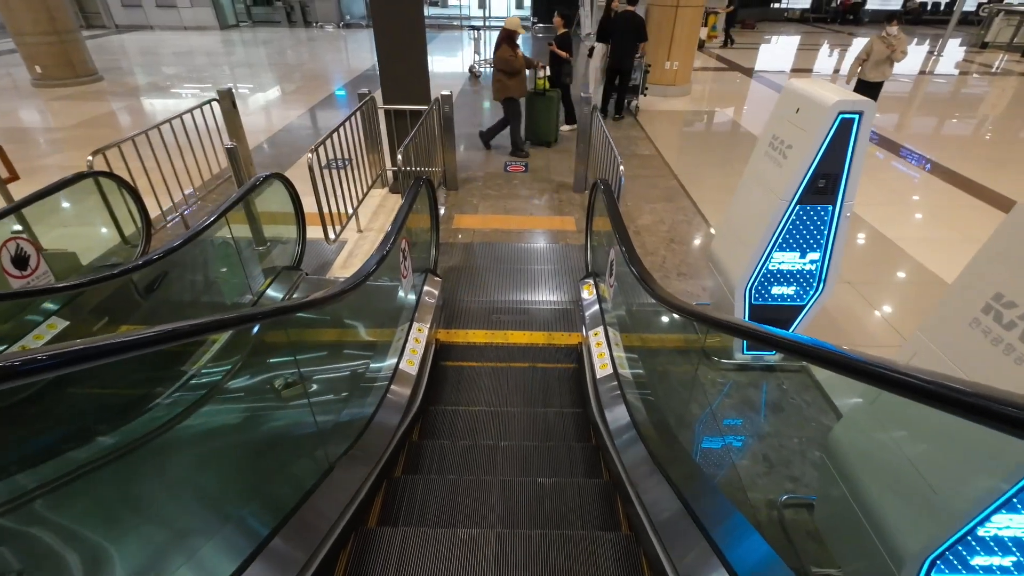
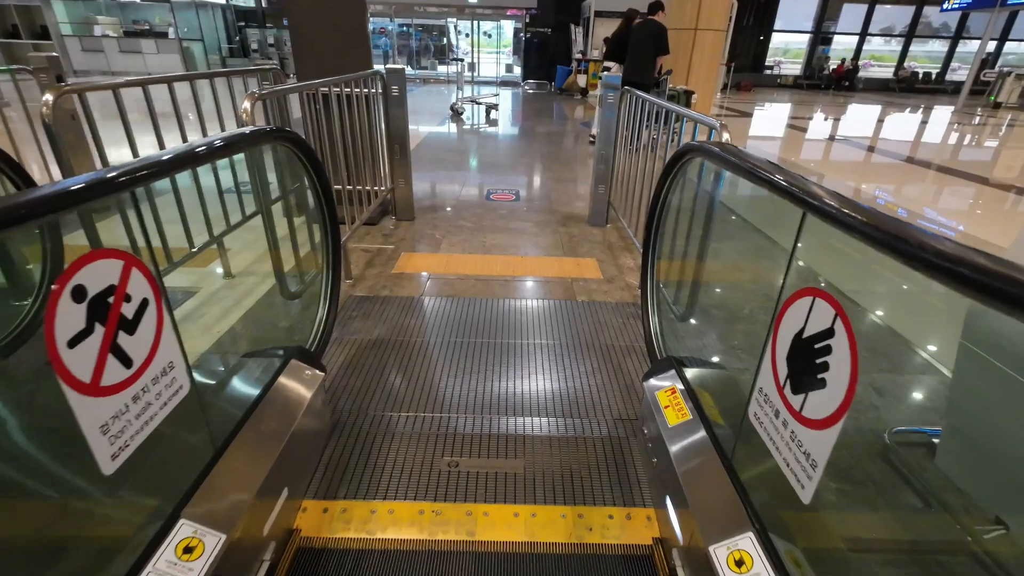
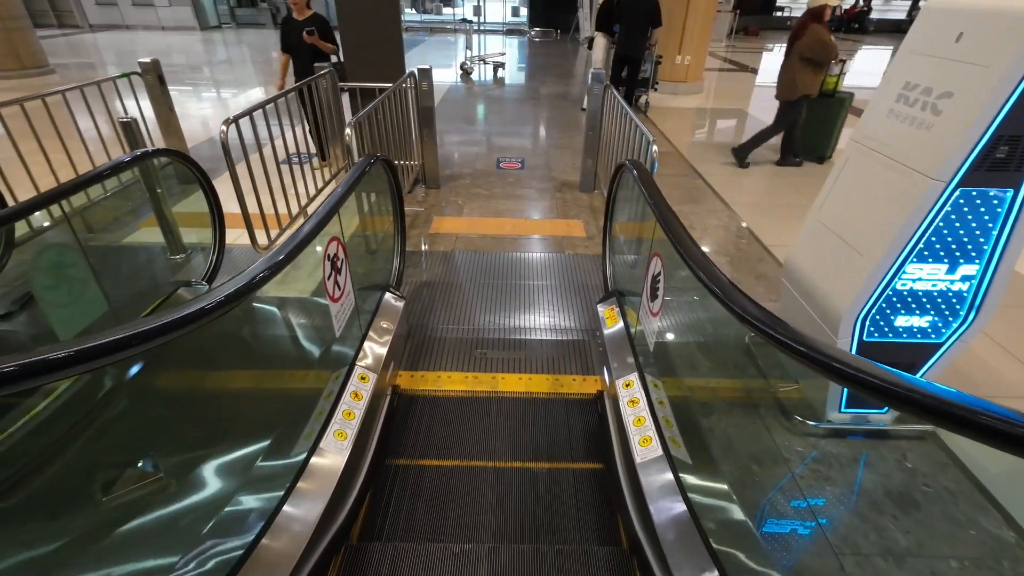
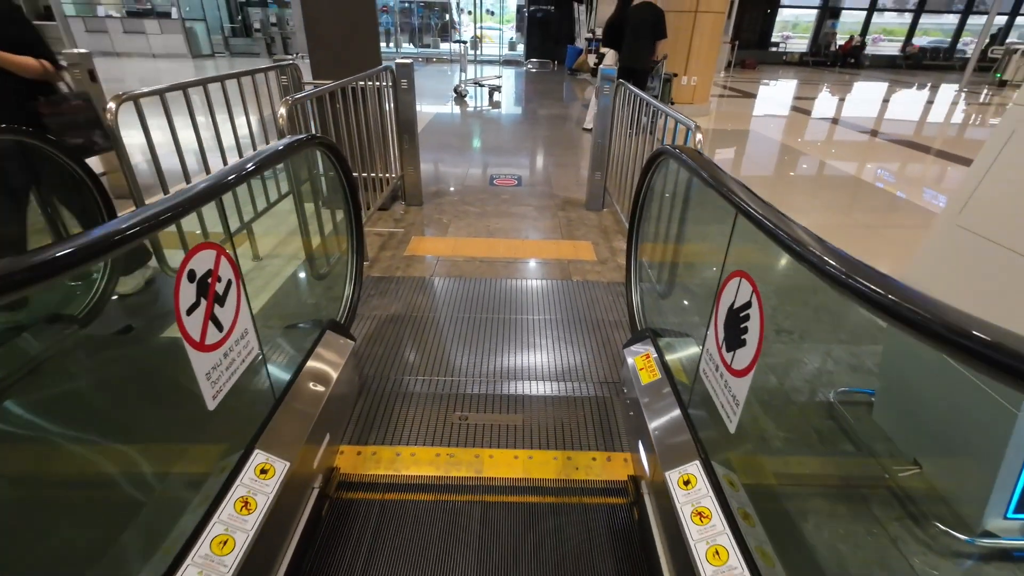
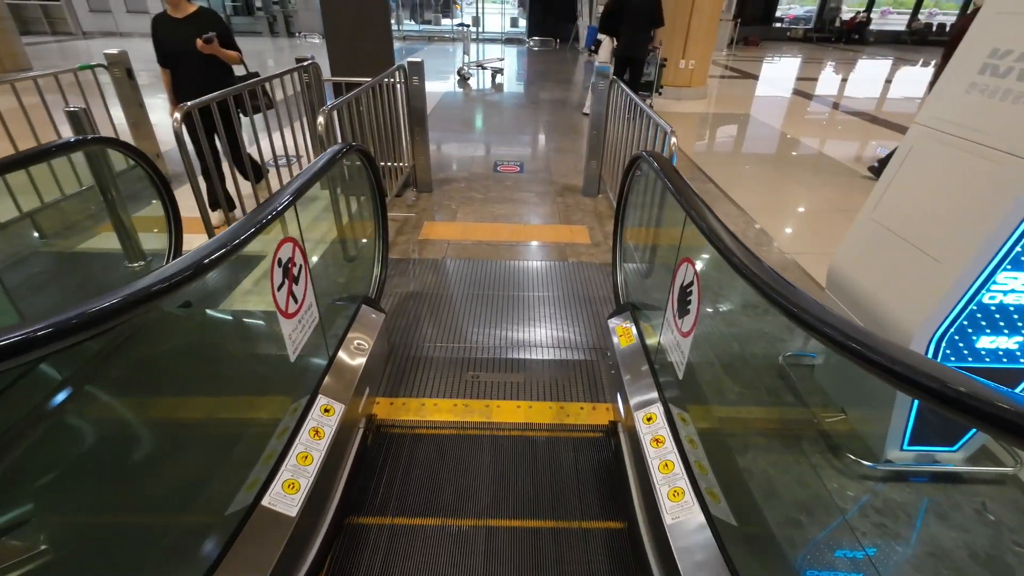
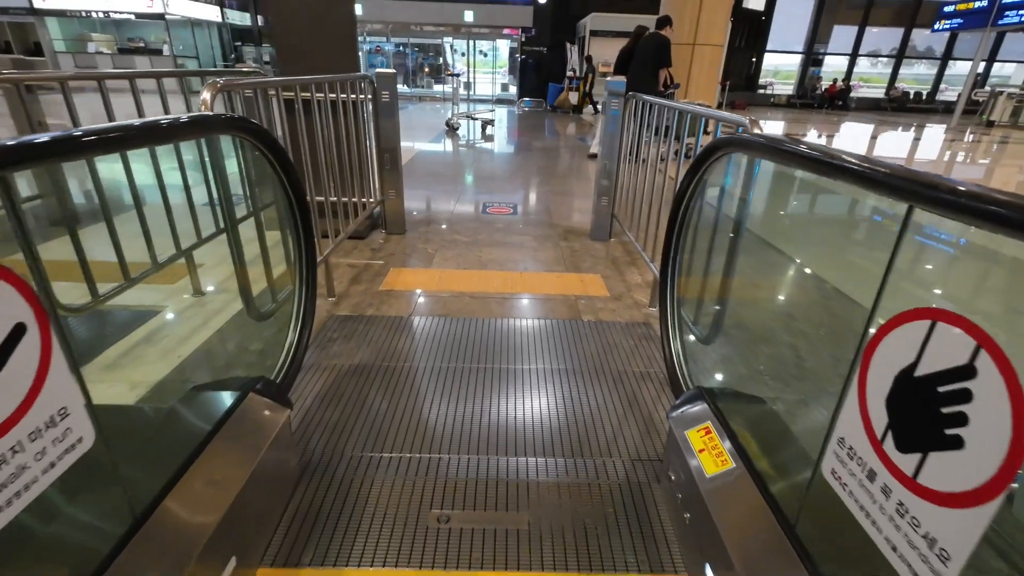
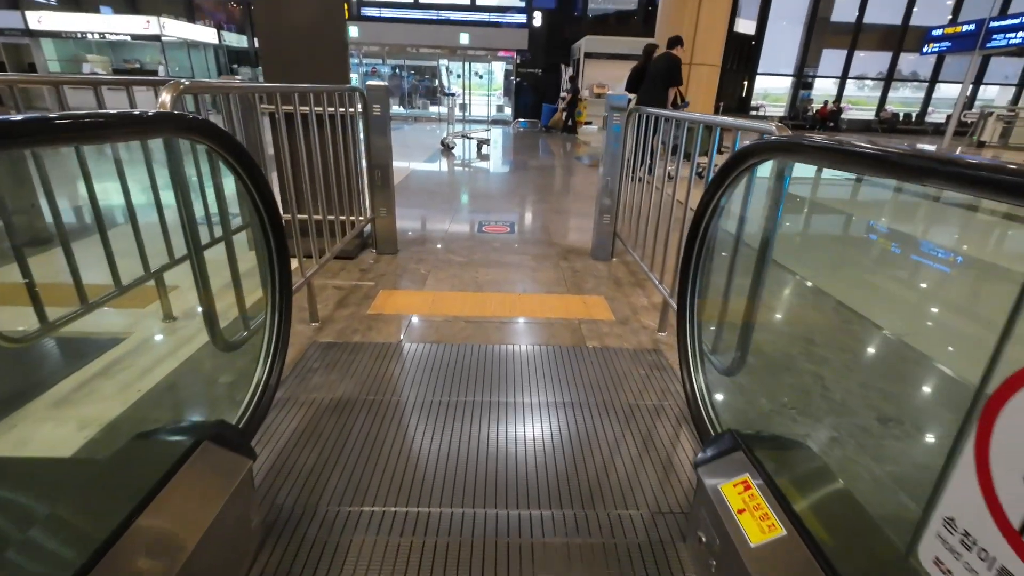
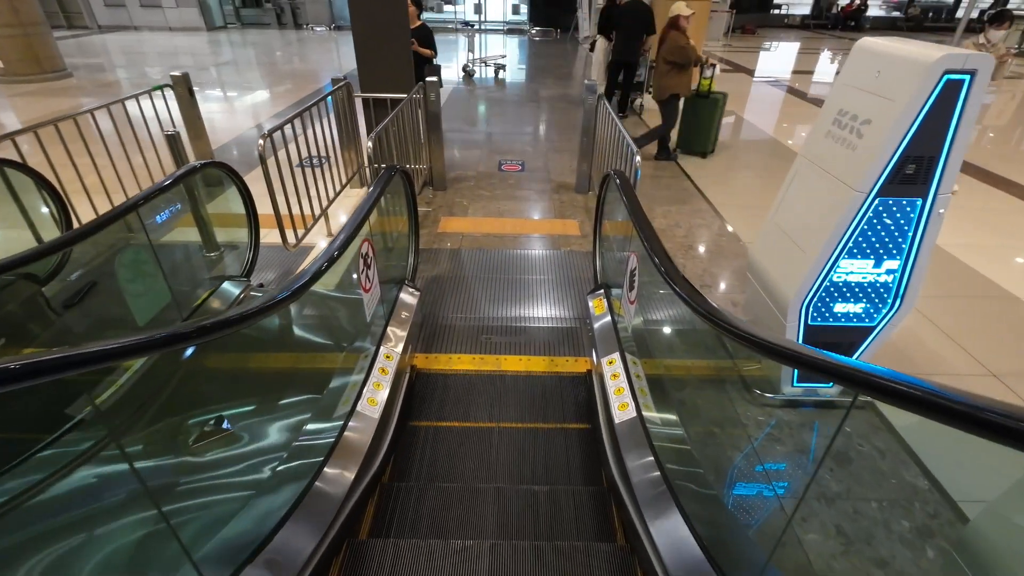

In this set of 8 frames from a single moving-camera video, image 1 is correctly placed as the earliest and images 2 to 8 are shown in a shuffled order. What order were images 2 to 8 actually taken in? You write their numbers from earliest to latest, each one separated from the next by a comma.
8, 3, 5, 4, 2, 6, 7
